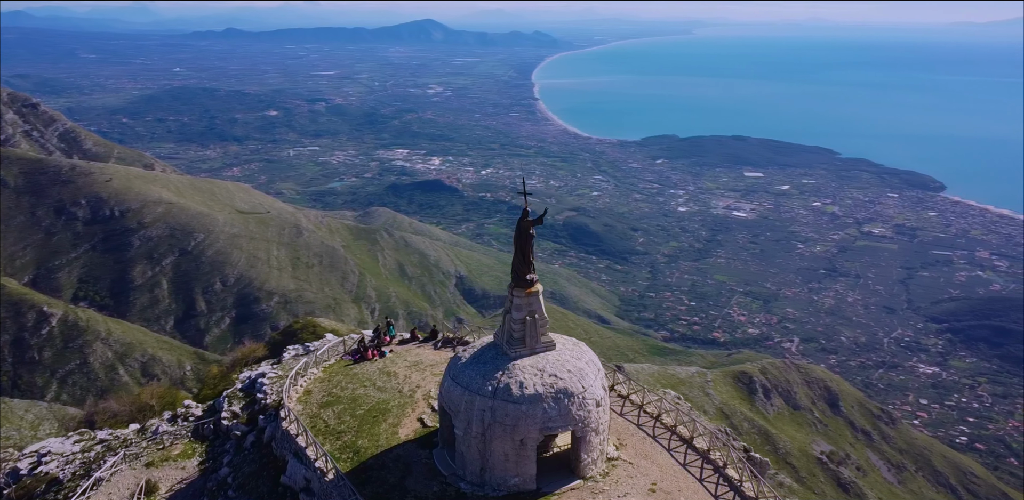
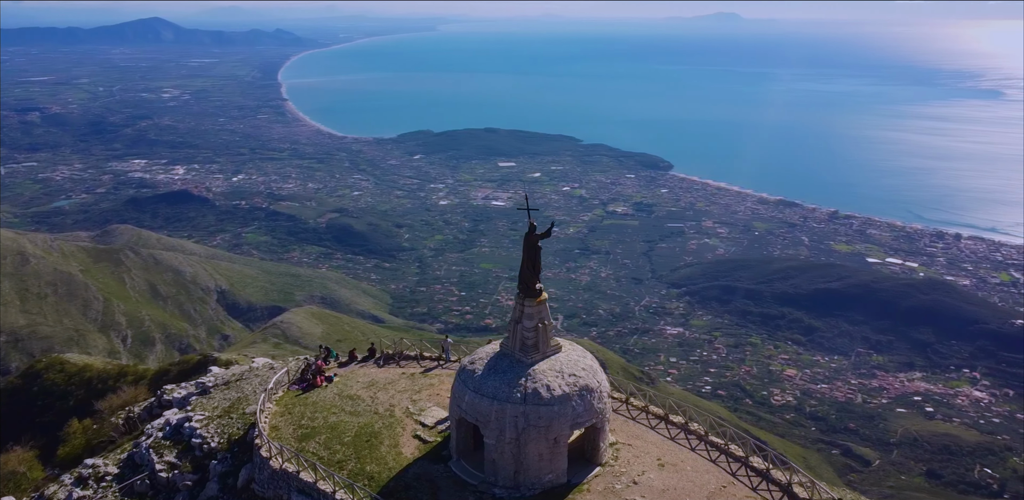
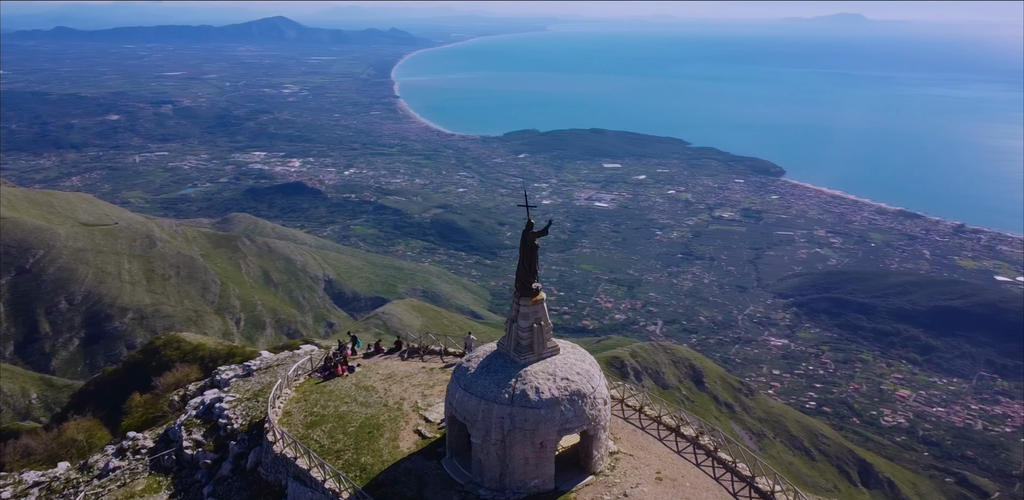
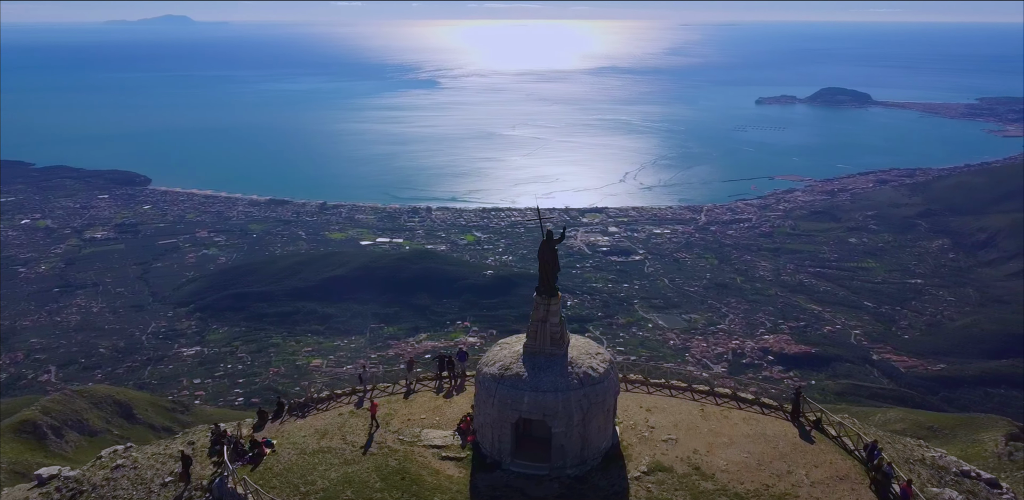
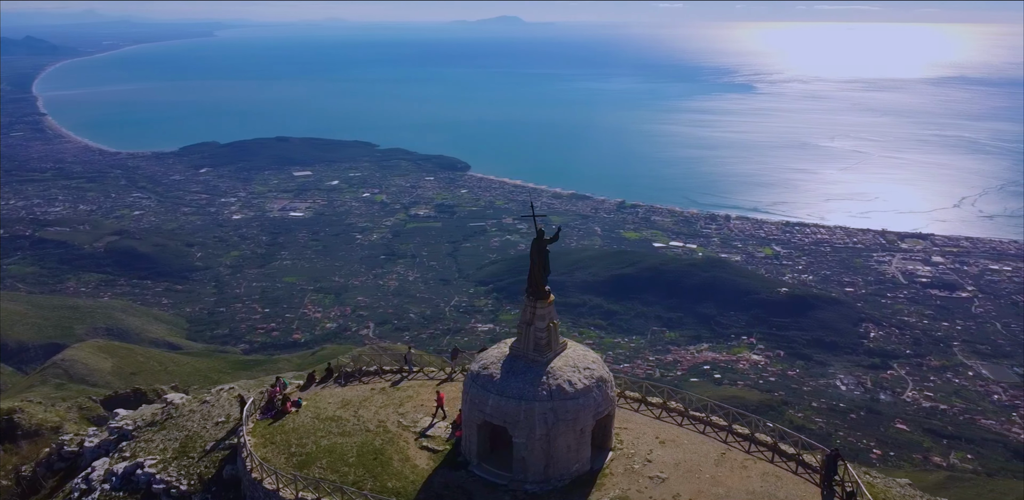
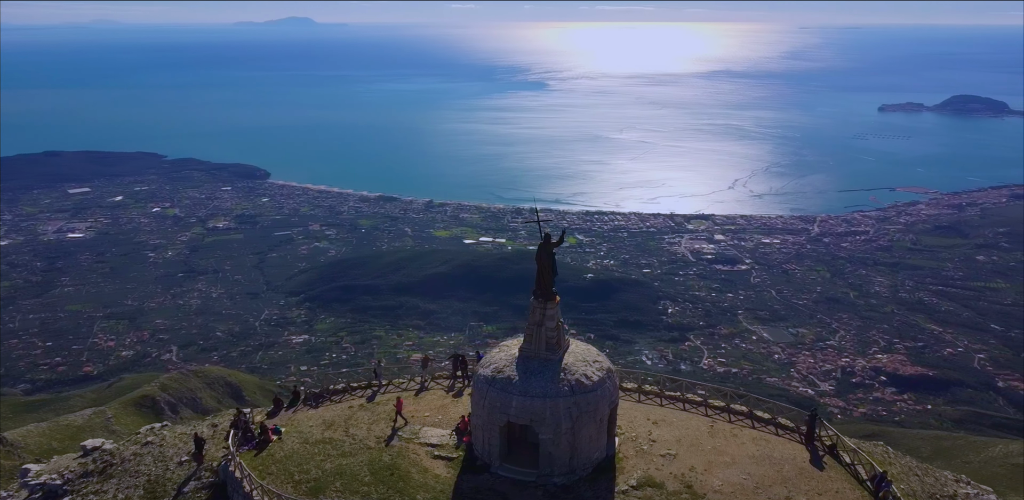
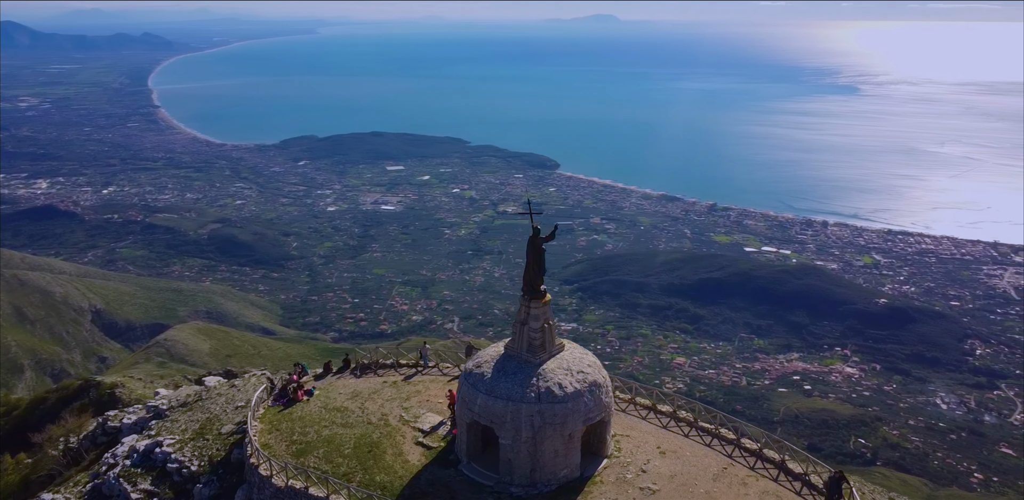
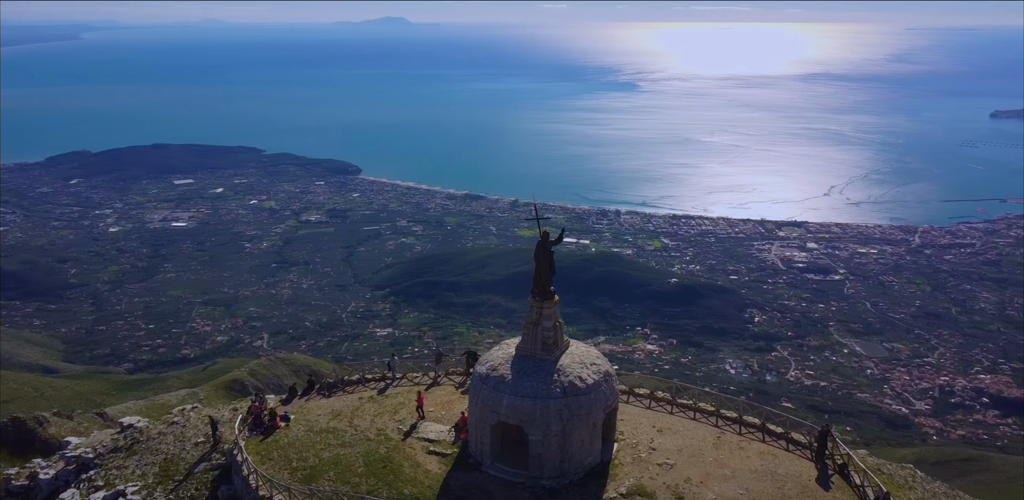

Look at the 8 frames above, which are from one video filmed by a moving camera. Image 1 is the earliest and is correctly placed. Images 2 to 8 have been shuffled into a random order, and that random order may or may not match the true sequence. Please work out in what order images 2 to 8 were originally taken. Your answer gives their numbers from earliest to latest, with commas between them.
3, 2, 7, 5, 8, 6, 4
